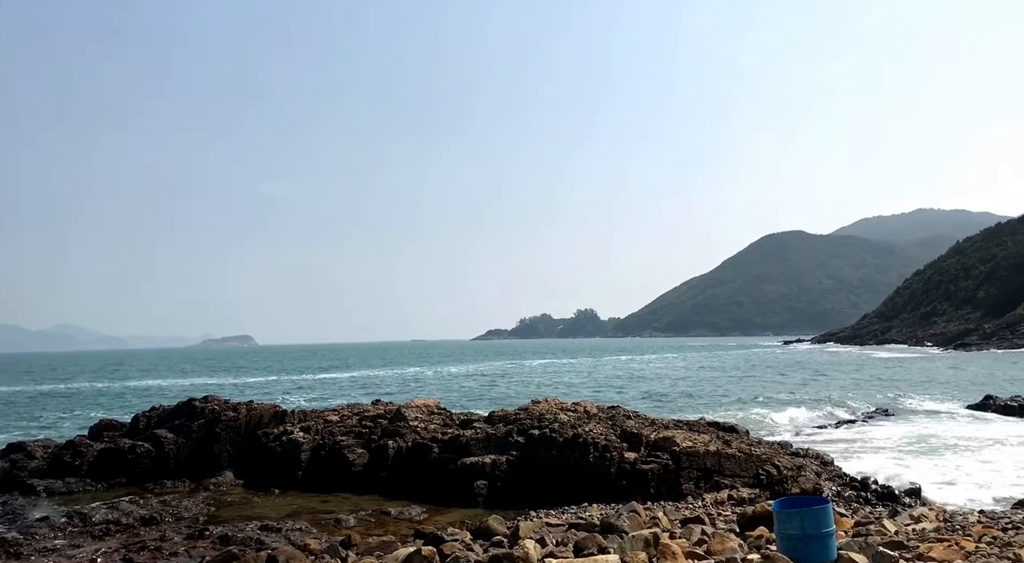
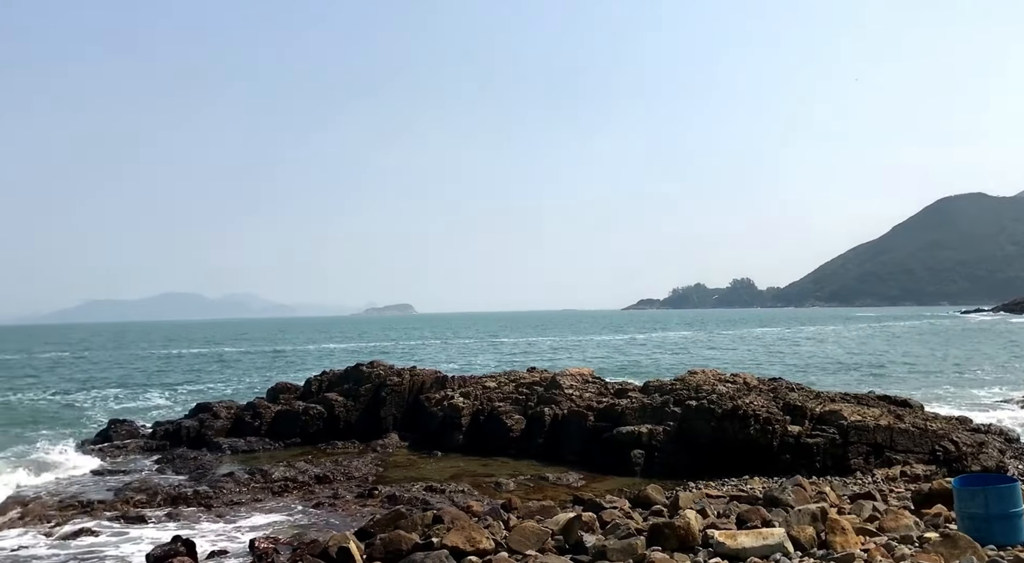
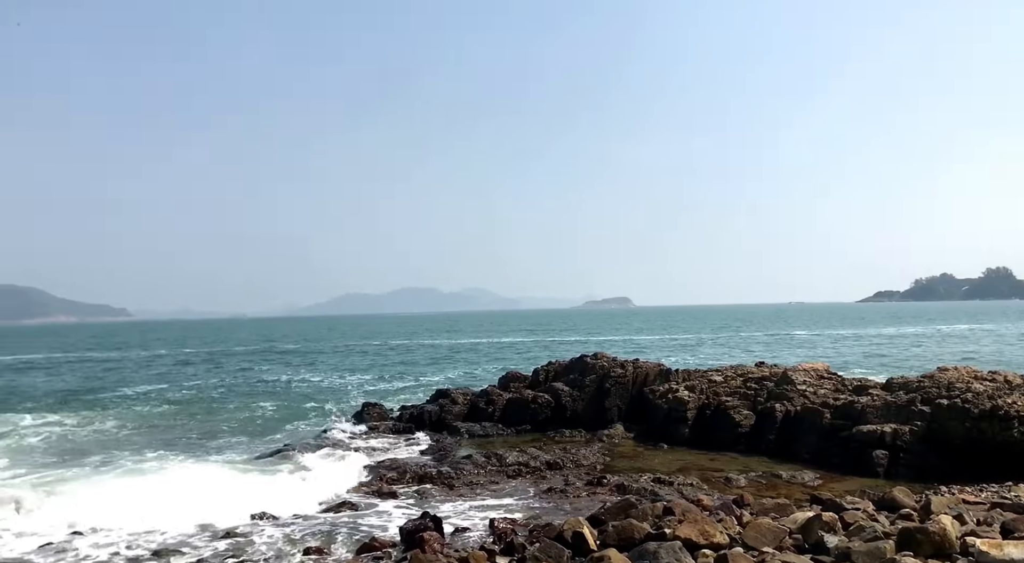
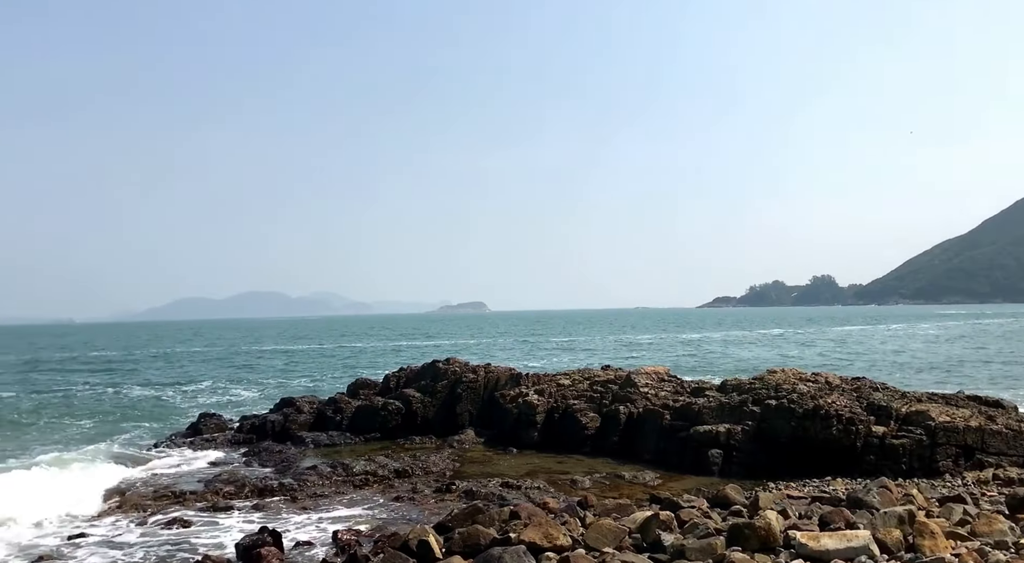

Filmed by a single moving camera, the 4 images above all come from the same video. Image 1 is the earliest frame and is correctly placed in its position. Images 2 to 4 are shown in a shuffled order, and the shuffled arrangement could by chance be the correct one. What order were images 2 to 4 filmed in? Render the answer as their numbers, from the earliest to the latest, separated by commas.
2, 4, 3
